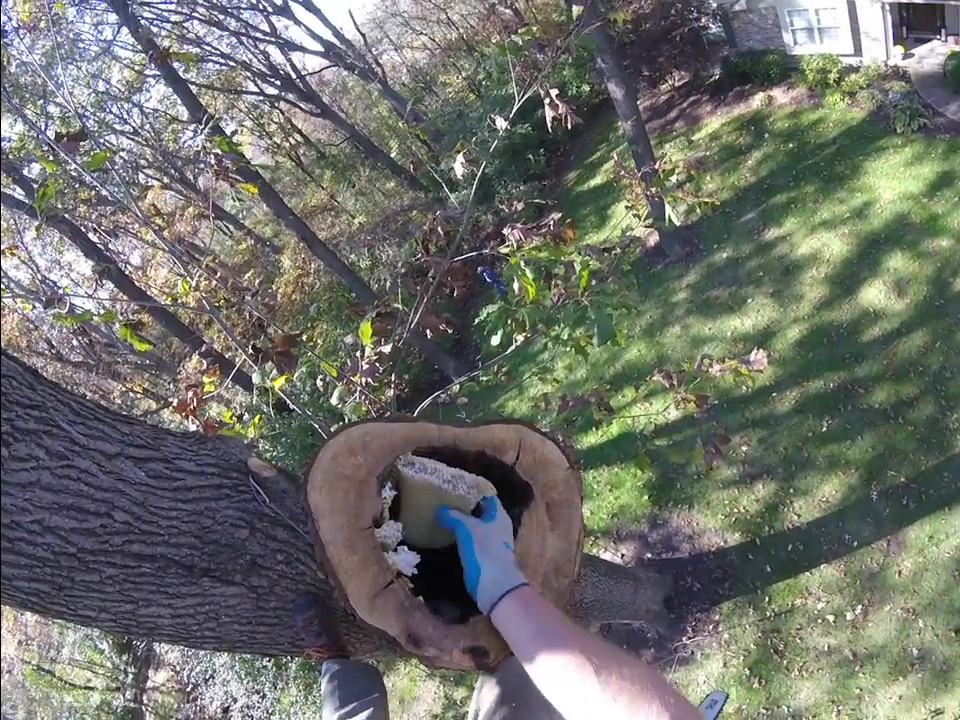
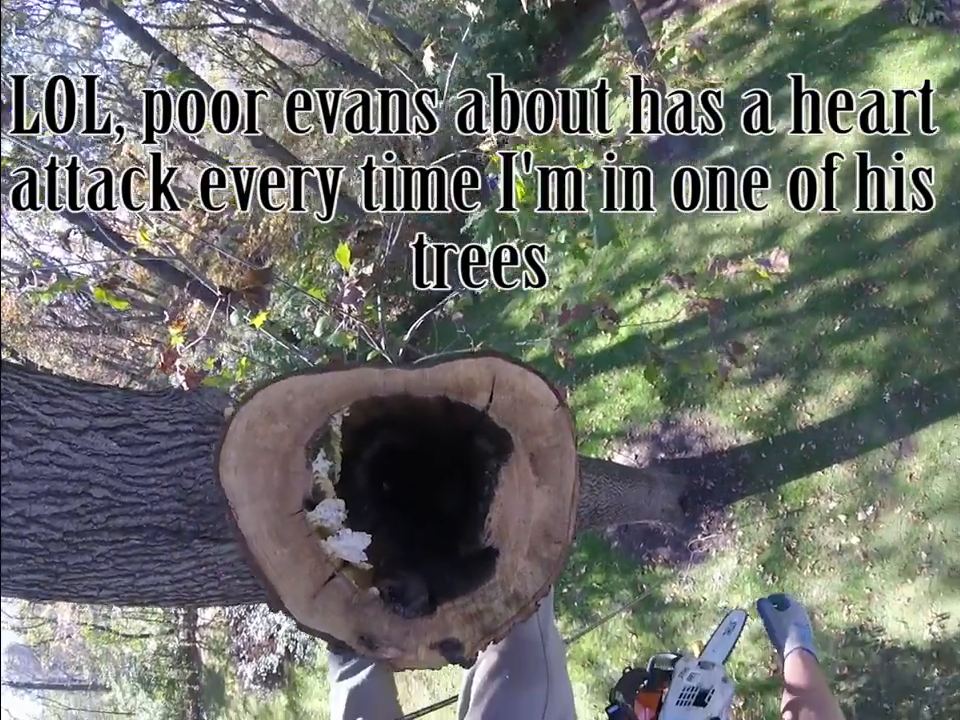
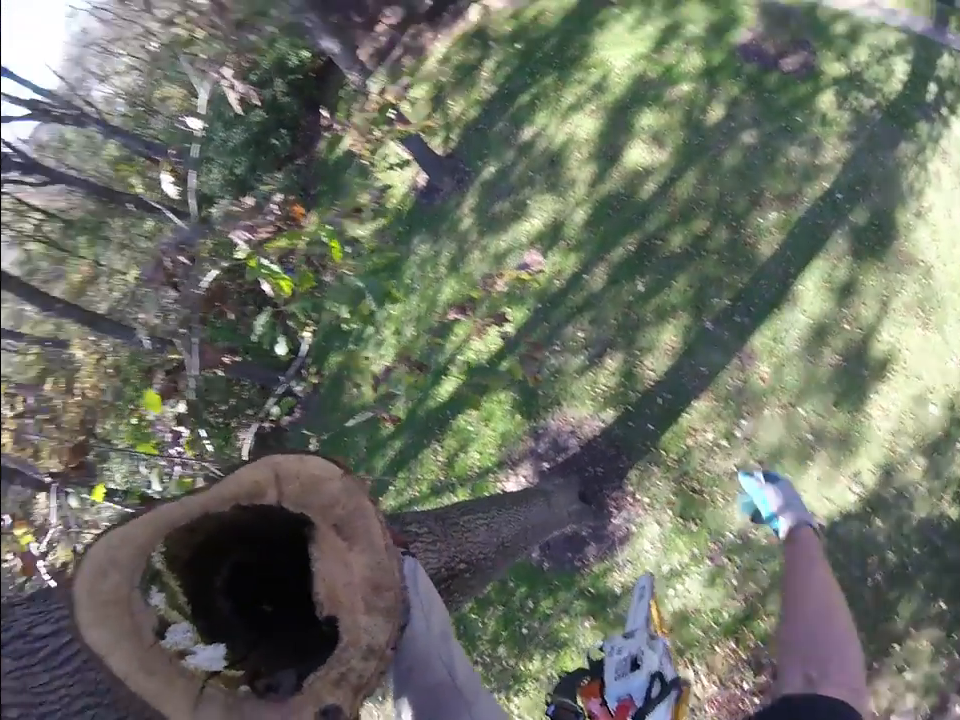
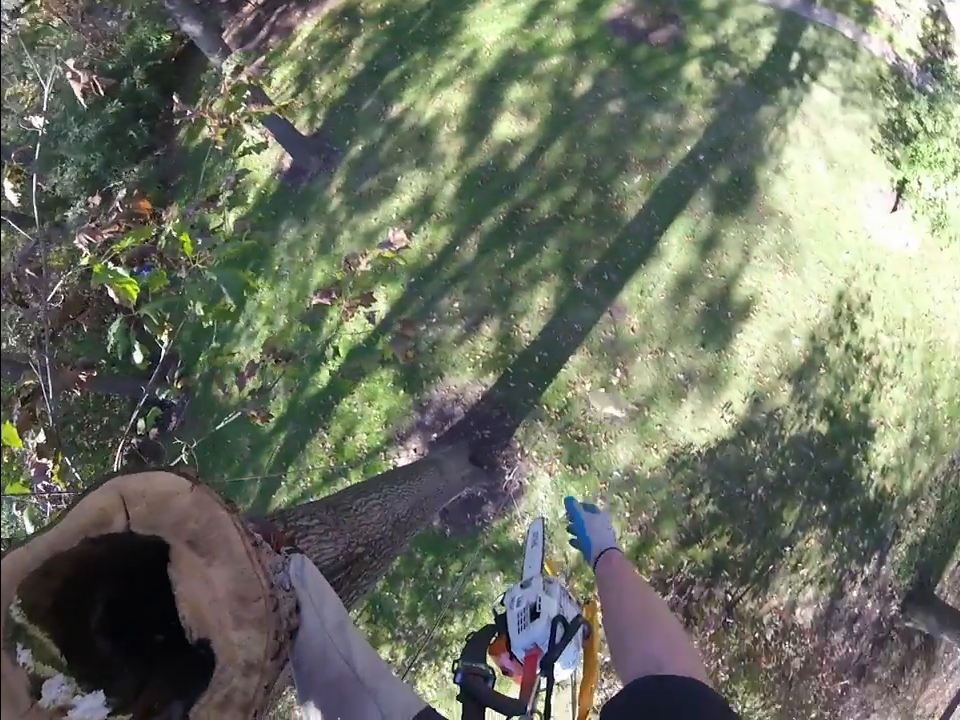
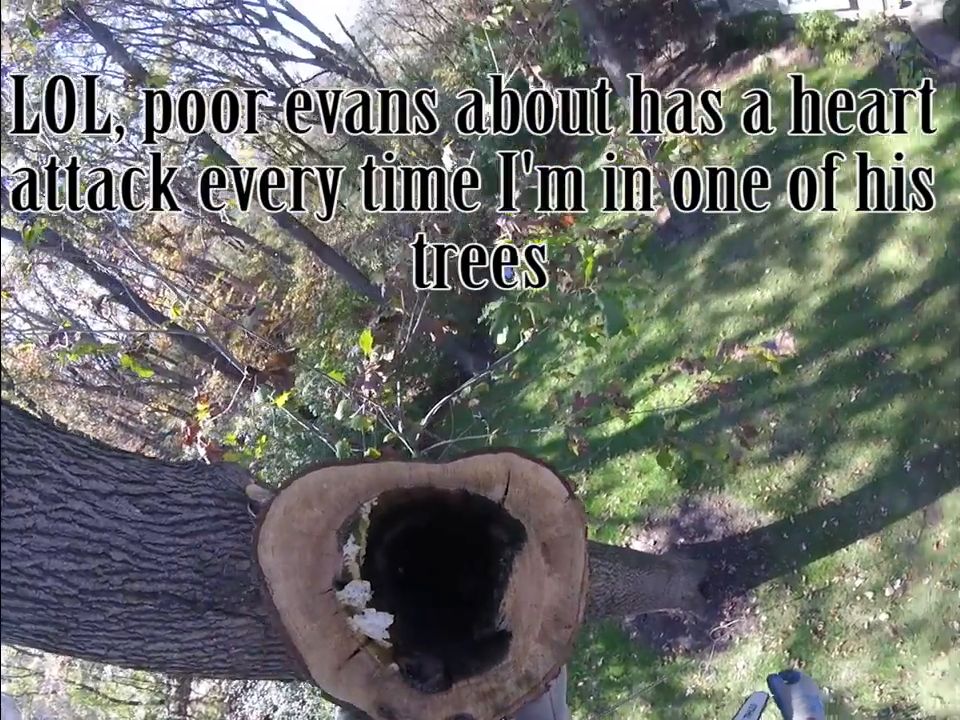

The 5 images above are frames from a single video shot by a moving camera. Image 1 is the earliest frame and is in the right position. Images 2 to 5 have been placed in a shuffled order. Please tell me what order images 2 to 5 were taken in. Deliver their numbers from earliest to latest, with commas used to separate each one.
4, 3, 5, 2
